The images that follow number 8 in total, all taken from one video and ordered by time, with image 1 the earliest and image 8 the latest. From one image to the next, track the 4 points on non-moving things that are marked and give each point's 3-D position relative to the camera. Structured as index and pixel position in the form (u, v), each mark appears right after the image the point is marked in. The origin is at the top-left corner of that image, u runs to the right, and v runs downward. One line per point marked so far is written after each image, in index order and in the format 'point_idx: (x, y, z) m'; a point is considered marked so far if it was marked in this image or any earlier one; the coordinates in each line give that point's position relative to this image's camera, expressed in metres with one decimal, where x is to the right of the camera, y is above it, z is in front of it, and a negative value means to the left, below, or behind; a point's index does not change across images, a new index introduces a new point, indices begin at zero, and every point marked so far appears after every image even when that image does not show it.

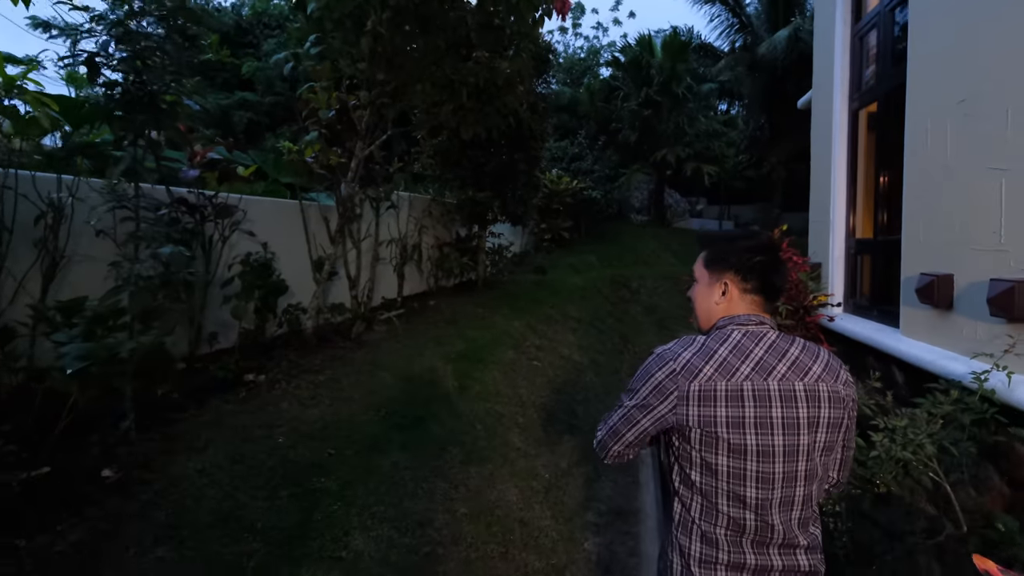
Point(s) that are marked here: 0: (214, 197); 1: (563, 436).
0: (-1.3, +0.4, +4.2) m
1: (+0.2, -0.7, +4.7) m
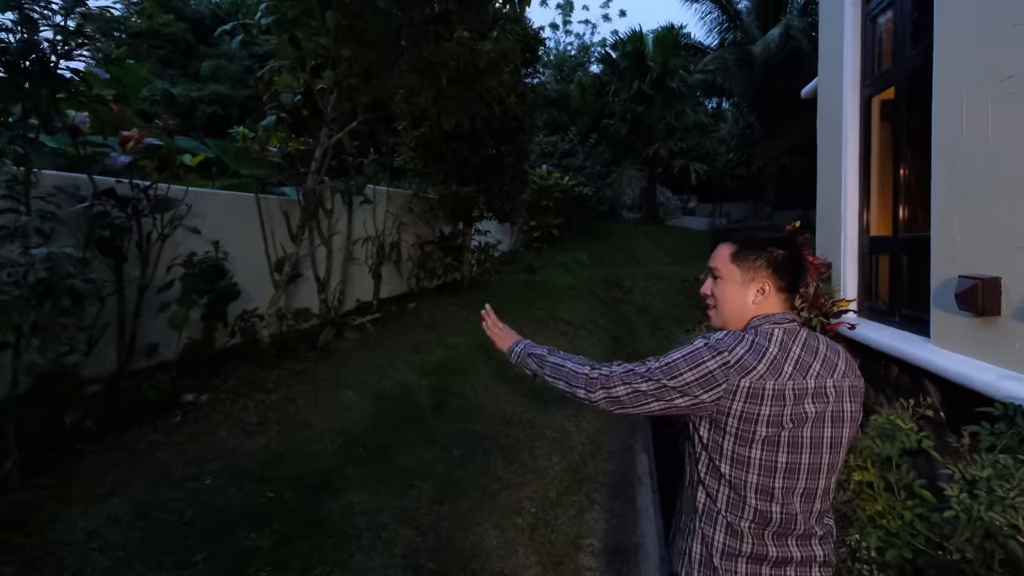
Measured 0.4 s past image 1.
0: (-1.4, +0.4, +3.6) m
1: (+0.2, -0.7, +4.1) m
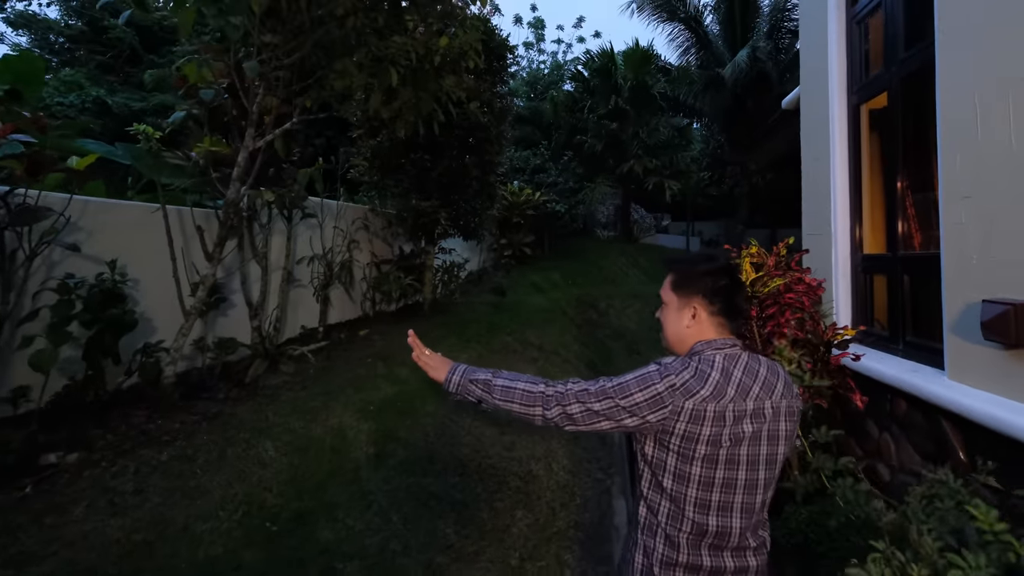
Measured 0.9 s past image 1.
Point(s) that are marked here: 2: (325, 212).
0: (-1.5, +0.3, +2.9) m
1: (0.0, -0.8, +3.4) m
2: (-1.2, +0.5, +6.0) m
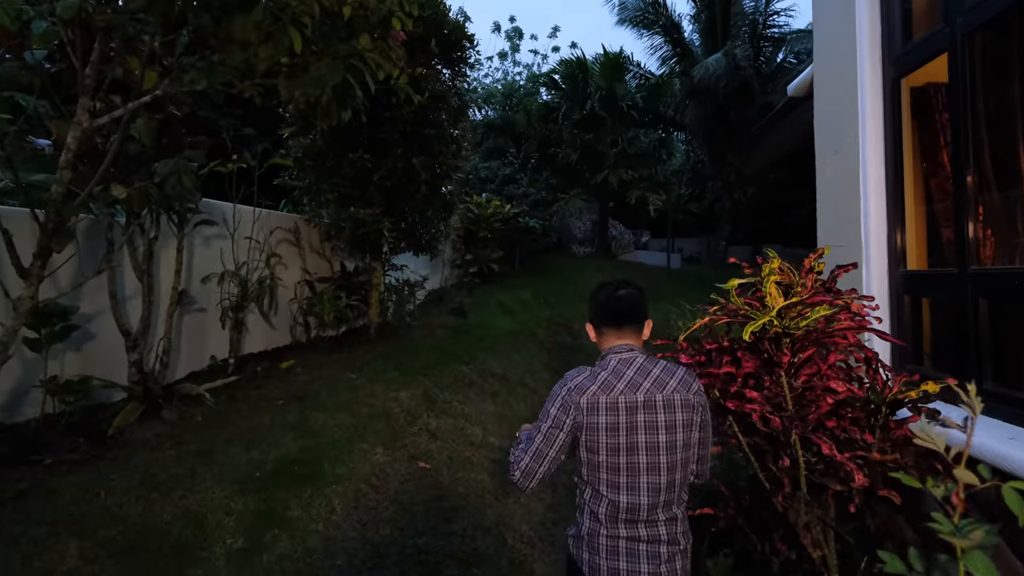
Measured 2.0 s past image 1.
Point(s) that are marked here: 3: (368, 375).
0: (-1.7, +0.2, +1.9) m
1: (-0.2, -0.9, +2.4) m
2: (-1.4, +0.3, +5.0) m
3: (-0.8, -0.5, +5.2) m
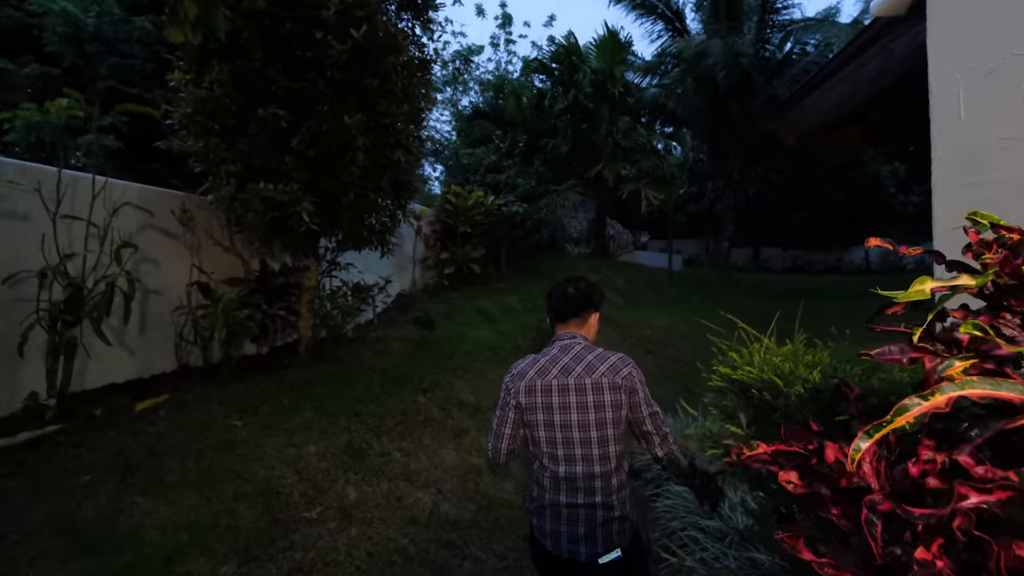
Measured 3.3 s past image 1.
0: (-1.8, +0.2, +0.3) m
1: (-0.3, -0.9, +0.9) m
2: (-1.6, +0.3, +3.4) m
3: (-0.9, -0.5, +3.7) m
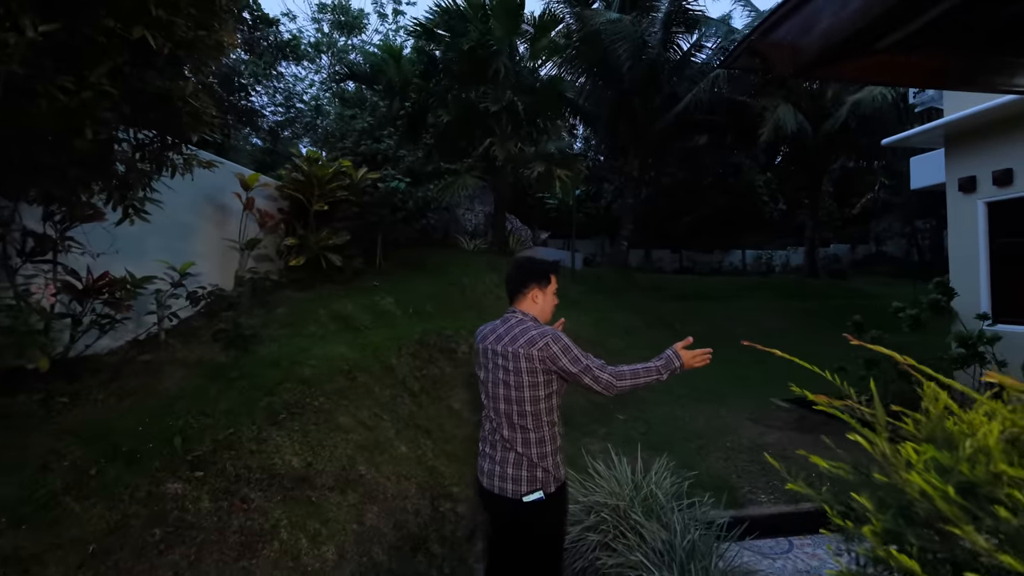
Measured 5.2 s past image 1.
0: (-1.8, +0.2, -2.1) m
1: (-0.4, -0.9, -1.4) m
2: (-1.8, +0.4, +1.0) m
3: (-1.2, -0.5, +1.3) m
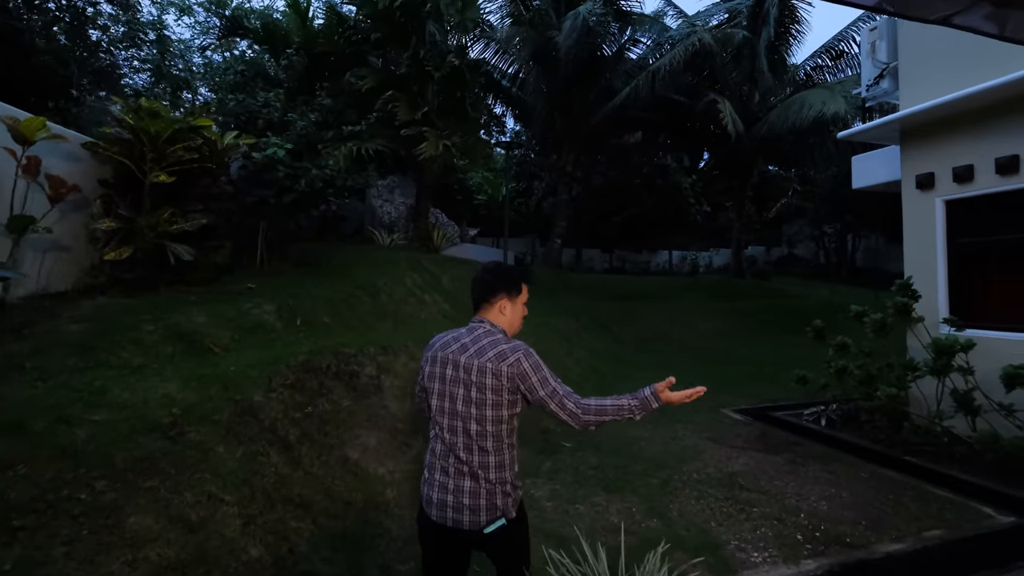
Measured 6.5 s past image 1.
0: (-1.5, +0.2, -4.1) m
1: (-0.1, -0.9, -3.3) m
2: (-1.8, +0.3, -1.0) m
3: (-1.2, -0.5, -0.6) m
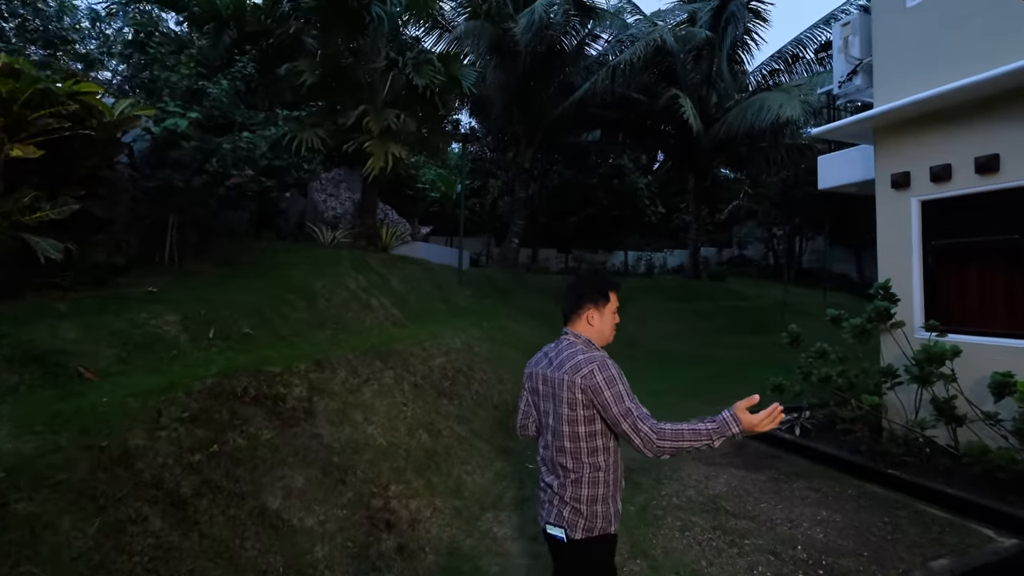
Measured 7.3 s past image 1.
0: (-1.3, +0.2, -5.1) m
1: (+0.1, -0.9, -4.2) m
2: (-1.7, +0.3, -2.0) m
3: (-1.1, -0.5, -1.6) m
